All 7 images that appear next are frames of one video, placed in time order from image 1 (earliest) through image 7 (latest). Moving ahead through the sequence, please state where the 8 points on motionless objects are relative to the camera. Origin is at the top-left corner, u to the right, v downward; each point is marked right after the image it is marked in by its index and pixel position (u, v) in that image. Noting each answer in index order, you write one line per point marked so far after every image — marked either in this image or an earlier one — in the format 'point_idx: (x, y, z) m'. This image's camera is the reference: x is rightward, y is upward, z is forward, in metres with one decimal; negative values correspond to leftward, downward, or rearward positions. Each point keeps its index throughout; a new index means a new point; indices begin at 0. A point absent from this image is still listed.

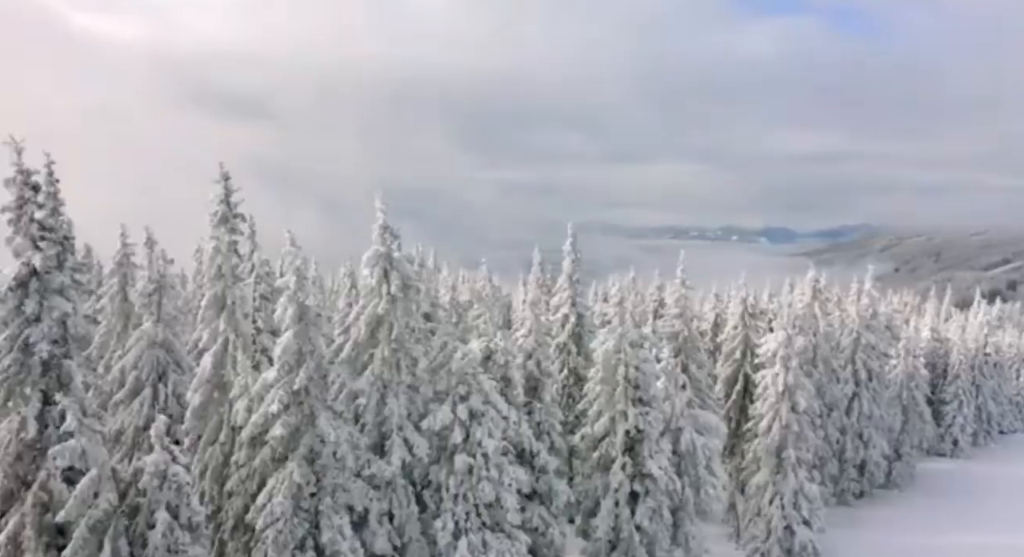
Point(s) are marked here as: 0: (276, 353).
0: (-6.5, -2.1, +20.1) m
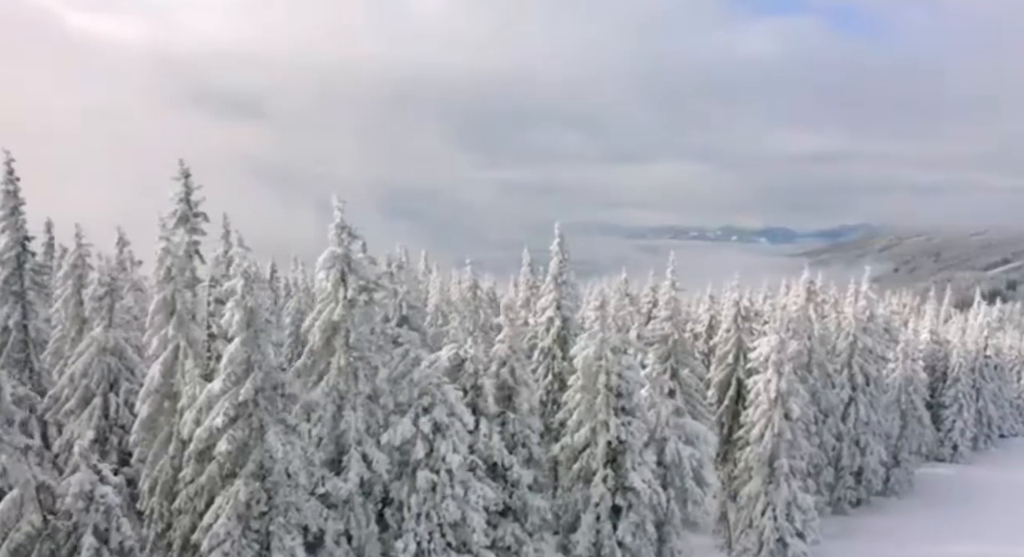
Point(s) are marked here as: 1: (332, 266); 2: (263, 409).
0: (-7.4, -2.2, +18.6) m
1: (-4.9, +0.3, +19.9) m
2: (-6.6, -3.4, +19.4) m
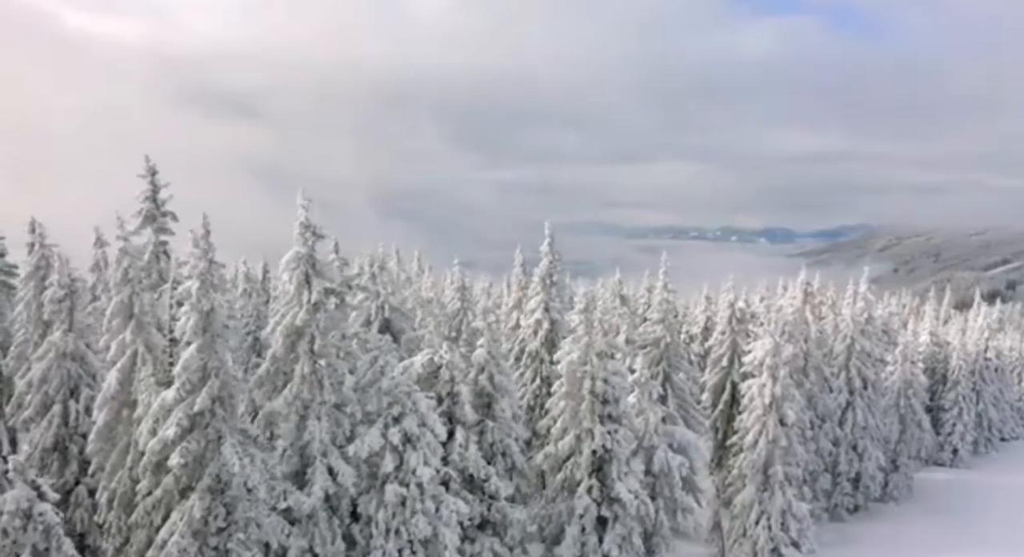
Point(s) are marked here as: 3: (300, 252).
0: (-8.1, -2.2, +17.5) m
1: (-5.5, +0.3, +18.8) m
2: (-7.2, -3.5, +18.2) m
3: (-5.4, +0.7, +18.7) m
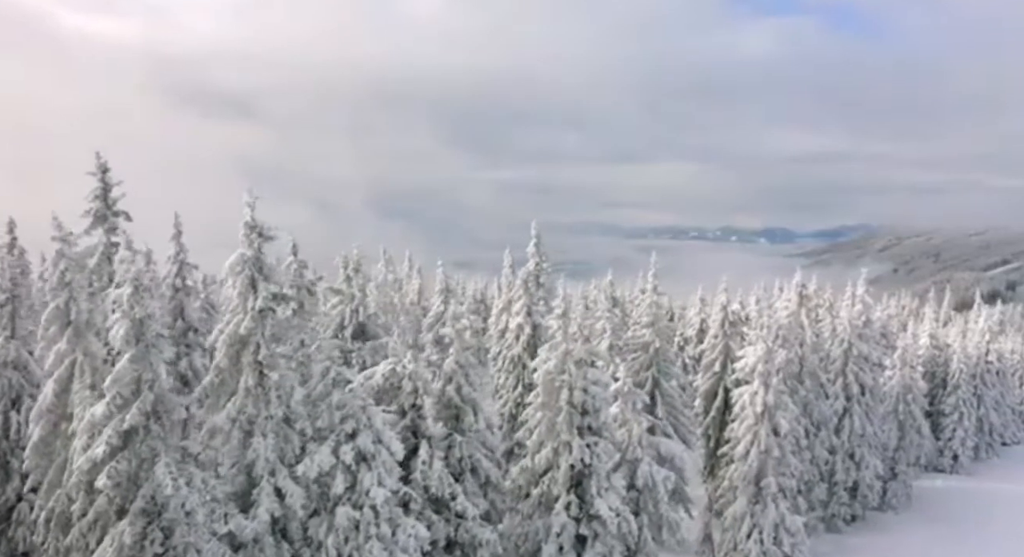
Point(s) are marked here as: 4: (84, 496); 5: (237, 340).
0: (-8.9, -2.3, +16.0) m
1: (-6.4, +0.2, +17.2) m
2: (-8.1, -3.6, +16.7) m
3: (-6.3, +0.6, +17.2) m
4: (-10.5, -5.3, +18.0) m
5: (-6.5, -1.4, +17.4) m
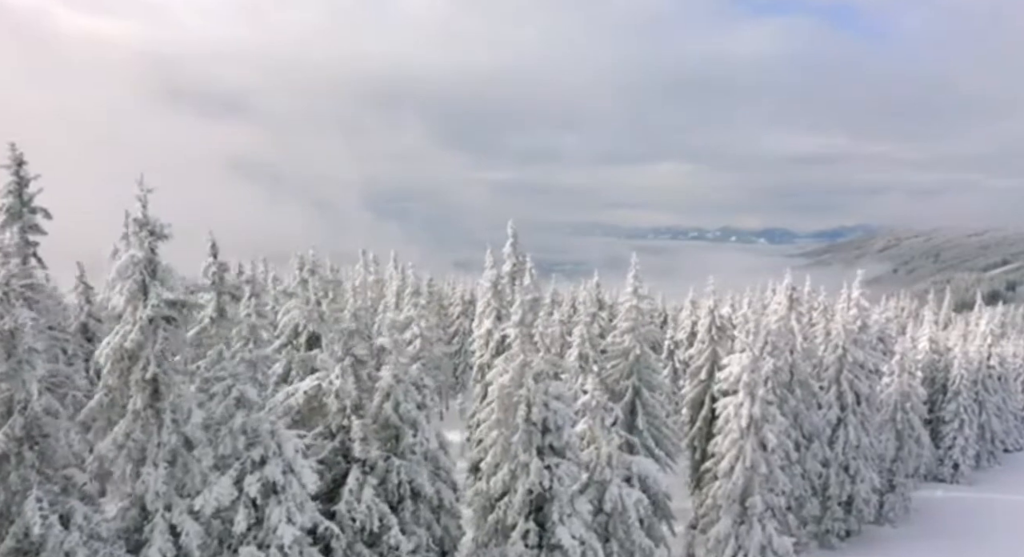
0: (-10.3, -2.4, +13.6) m
1: (-7.8, +0.1, +14.9) m
2: (-9.5, -3.7, +14.3) m
3: (-7.7, +0.5, +14.9) m
4: (-11.8, -5.4, +15.6) m
5: (-7.9, -1.5, +15.0) m
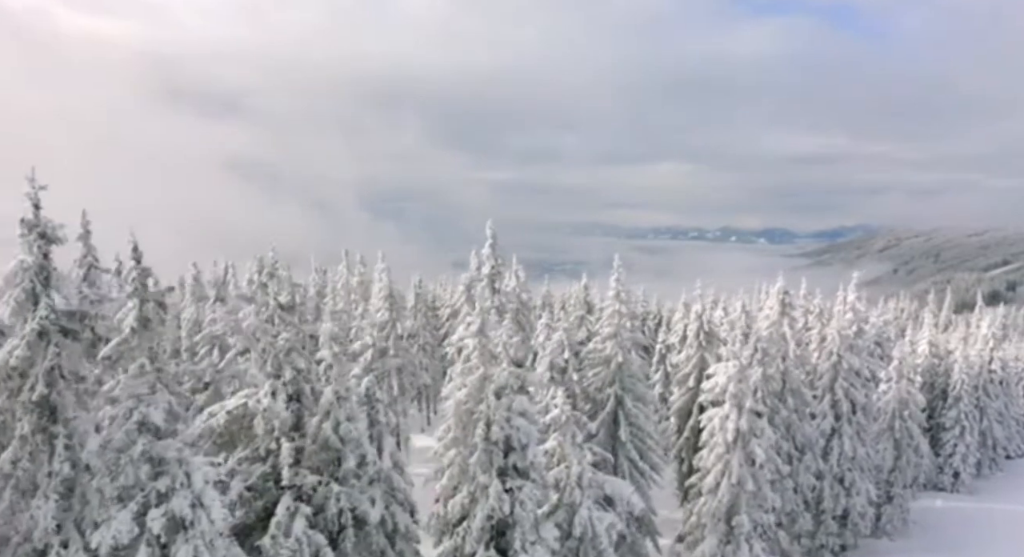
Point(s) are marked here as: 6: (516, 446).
0: (-11.4, -2.5, +11.8) m
1: (-8.9, 0.0, +13.1) m
2: (-10.6, -3.8, +12.5) m
3: (-8.8, +0.3, +13.1) m
4: (-12.9, -5.6, +13.8) m
5: (-9.0, -1.7, +13.2) m
6: (+0.1, -4.5, +19.5) m
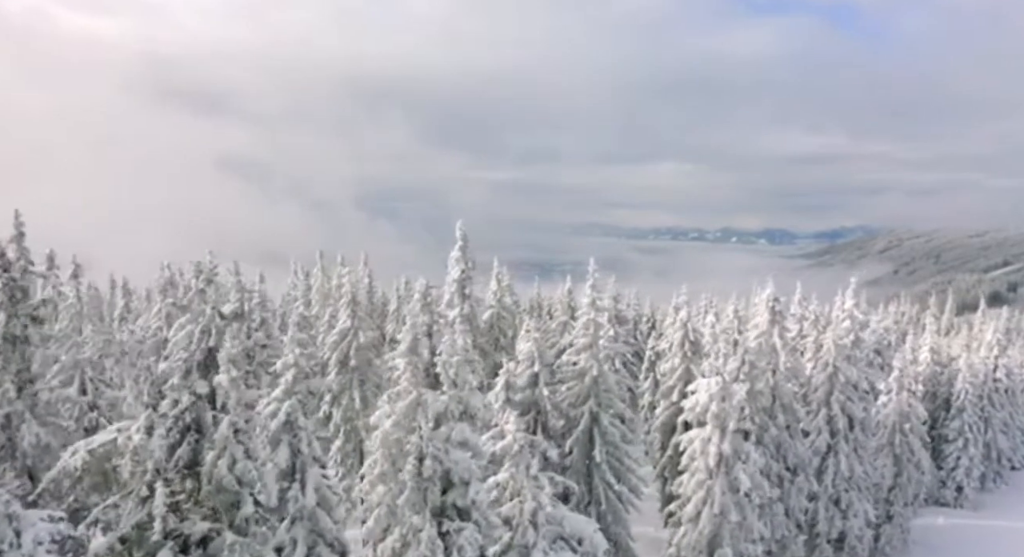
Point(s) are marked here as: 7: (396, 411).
0: (-12.8, -2.7, +9.2) m
1: (-10.3, -0.3, +10.4) m
2: (-12.0, -4.0, +9.9) m
3: (-10.2, +0.1, +10.4) m
4: (-14.3, -5.8, +11.2) m
5: (-10.4, -1.9, +10.6) m
6: (-1.3, -4.7, +16.8) m
7: (-2.5, -3.0, +17.0) m
